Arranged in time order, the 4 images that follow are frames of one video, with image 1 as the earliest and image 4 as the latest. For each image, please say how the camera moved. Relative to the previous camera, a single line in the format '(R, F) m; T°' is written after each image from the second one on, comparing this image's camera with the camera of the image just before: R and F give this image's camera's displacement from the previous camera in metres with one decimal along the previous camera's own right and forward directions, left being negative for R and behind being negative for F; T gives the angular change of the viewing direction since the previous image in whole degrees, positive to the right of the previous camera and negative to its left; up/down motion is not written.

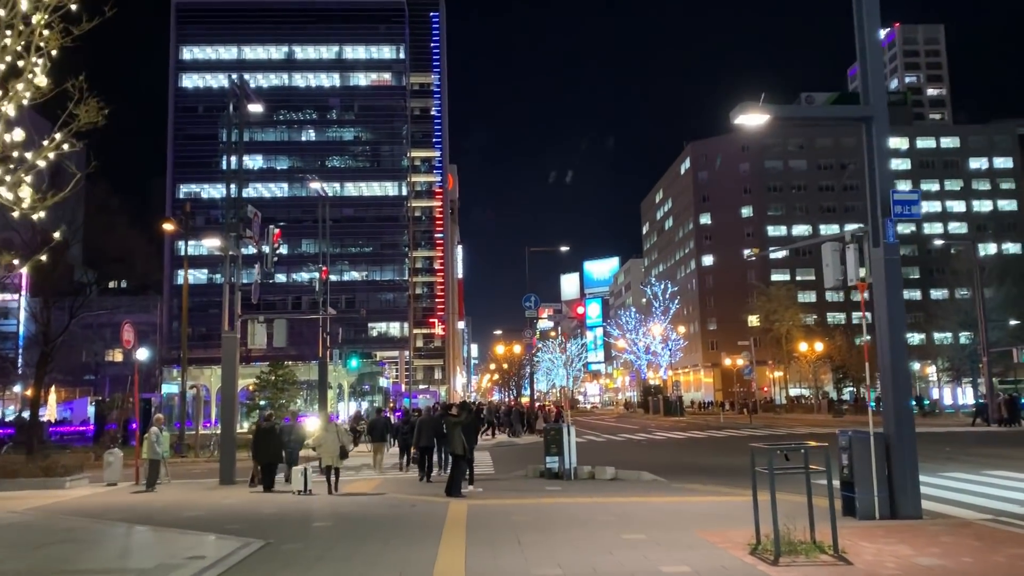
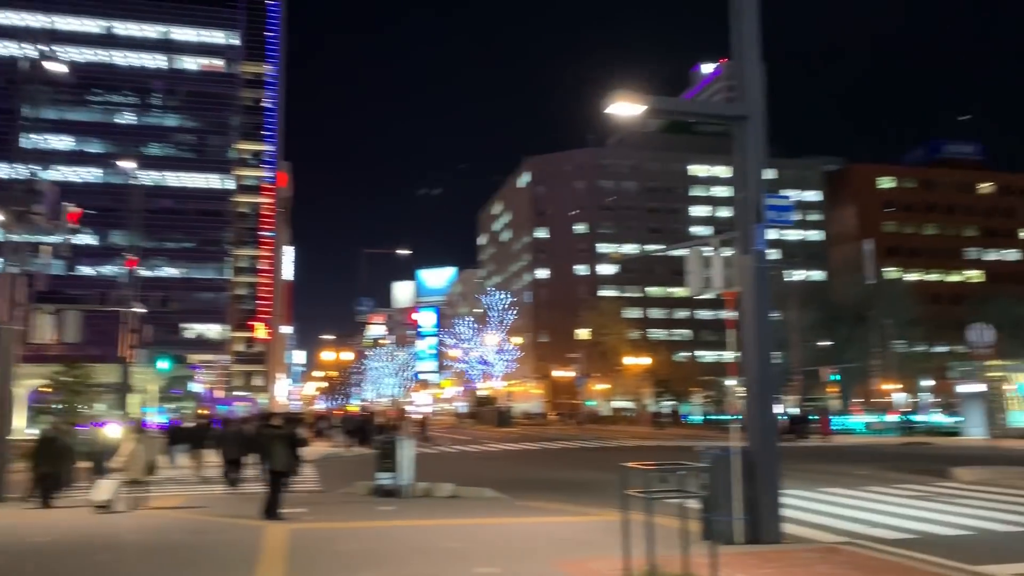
(-0.1, +1.2) m; +12°
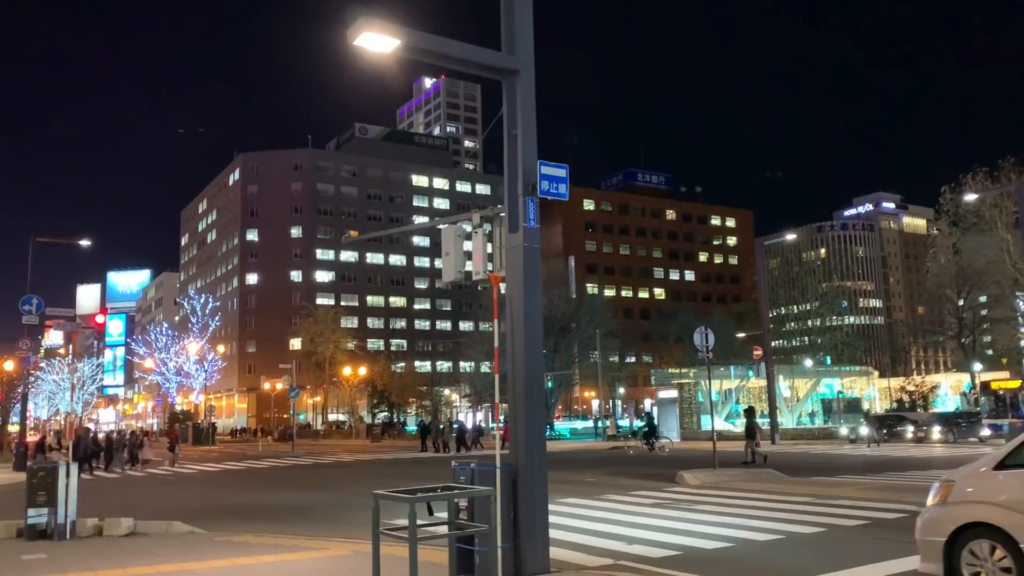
(0.0, +1.9) m; +20°
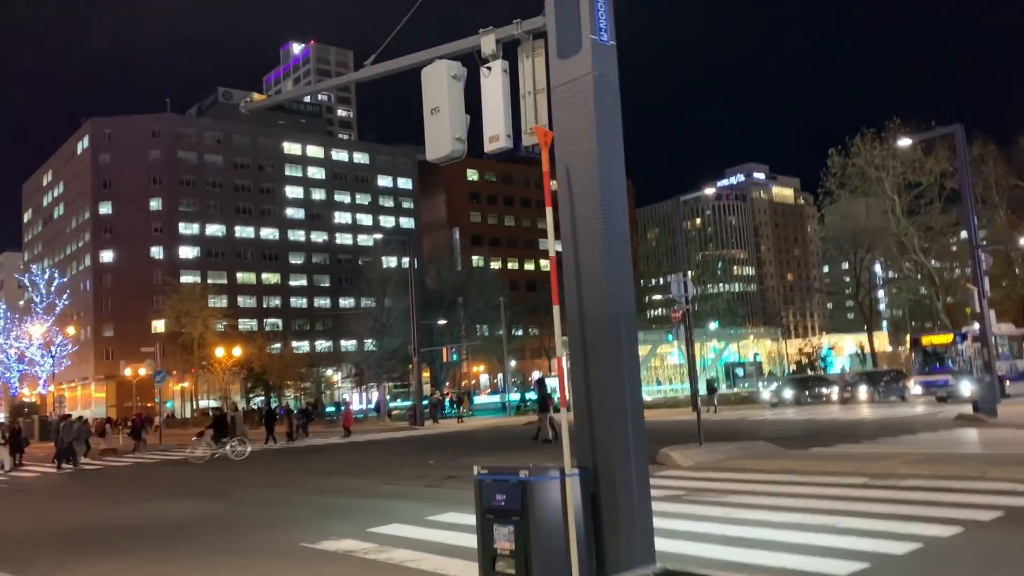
(-1.0, +3.5) m; +9°
